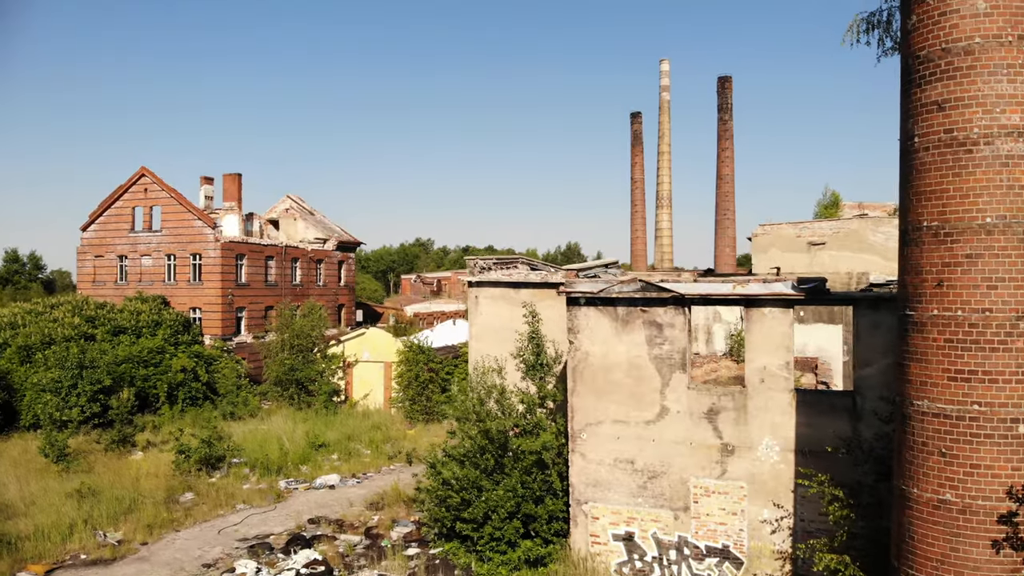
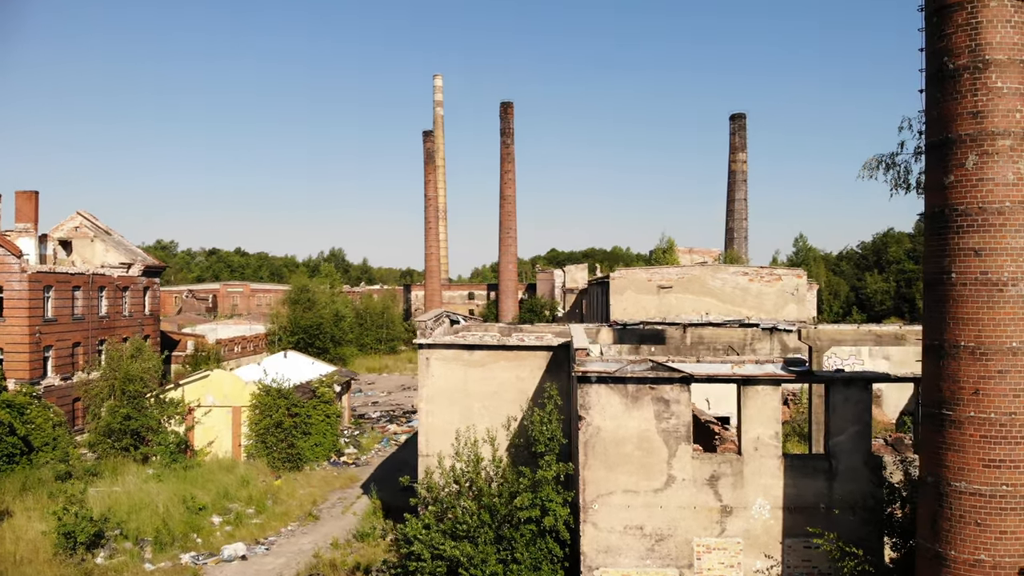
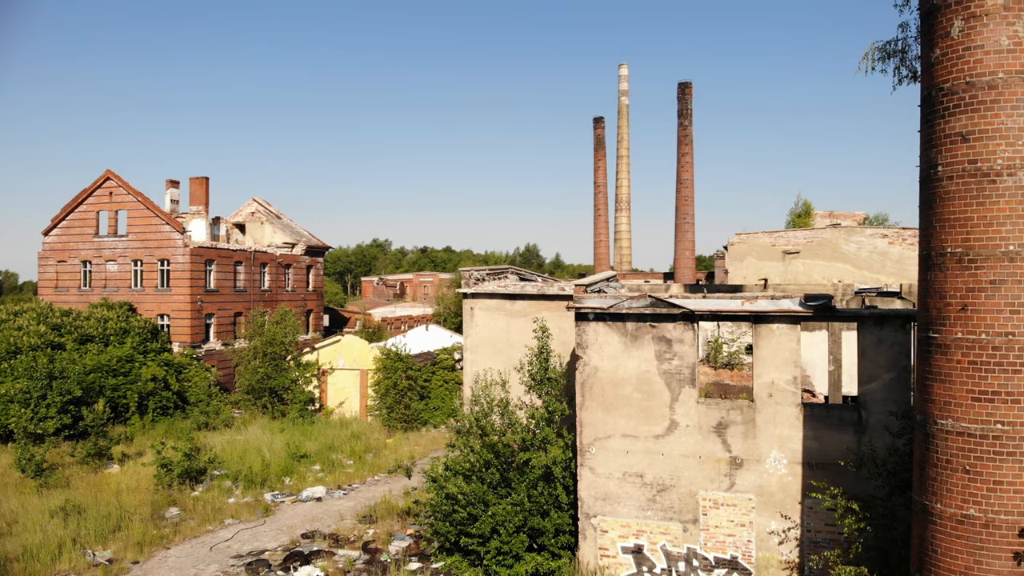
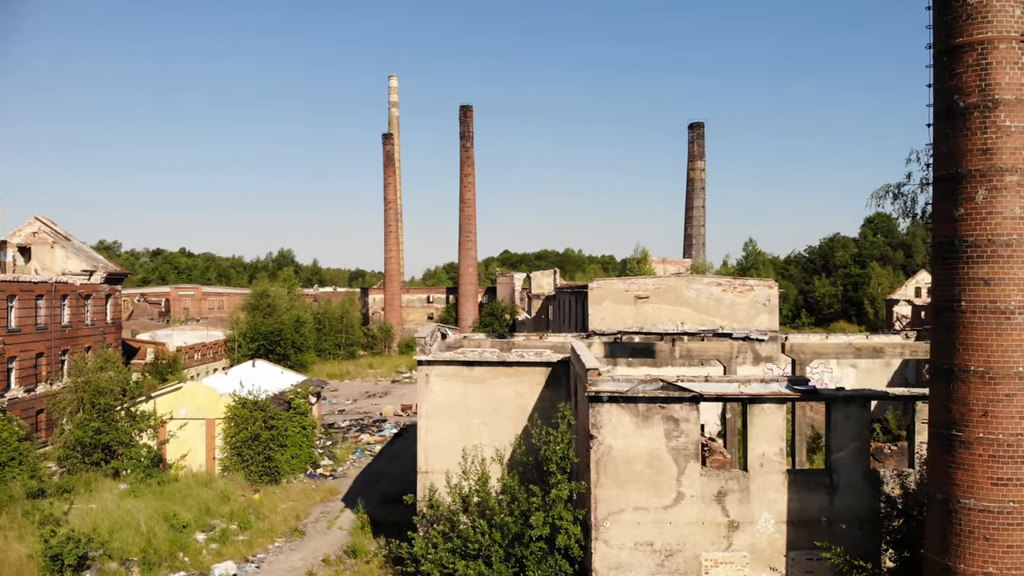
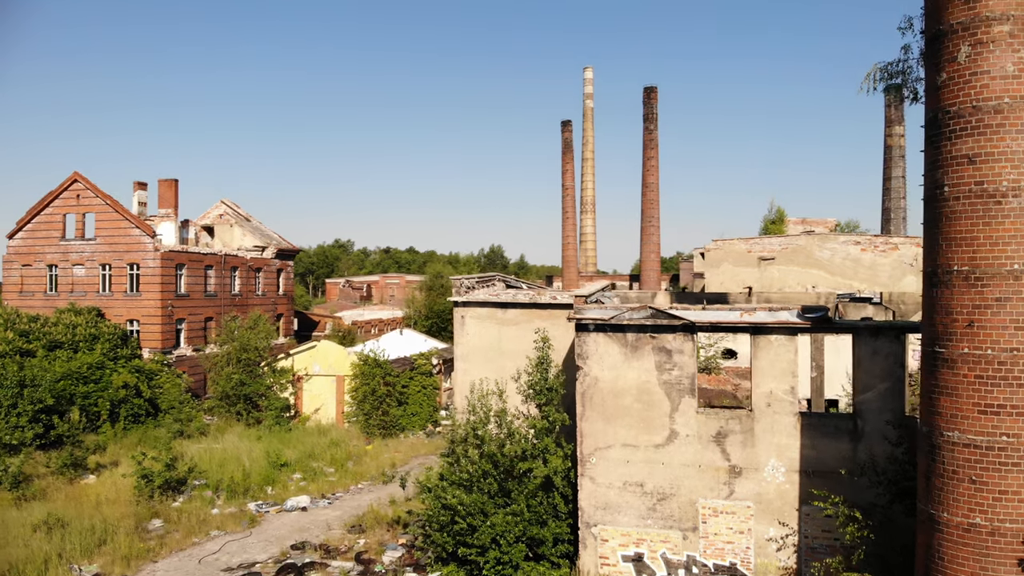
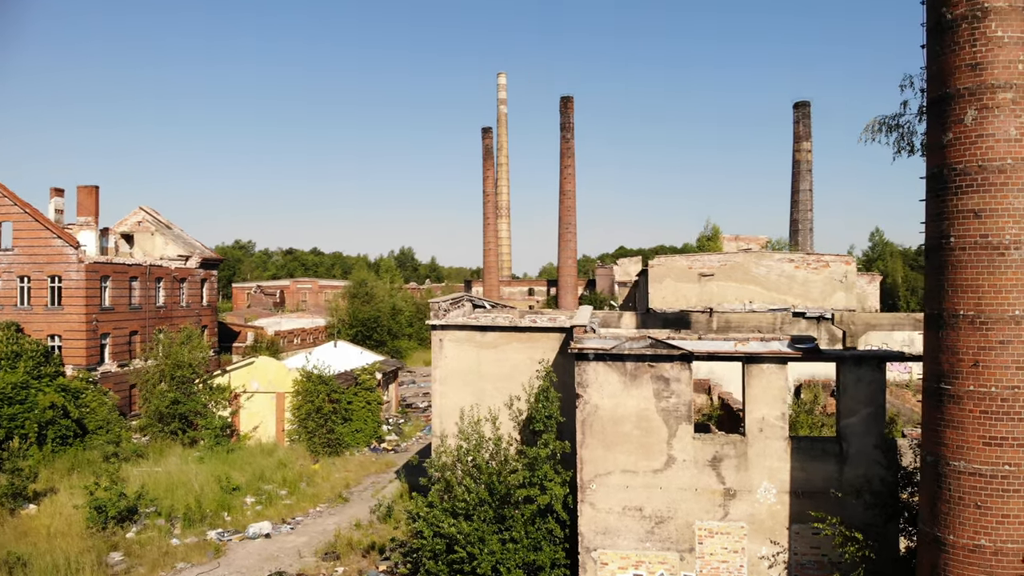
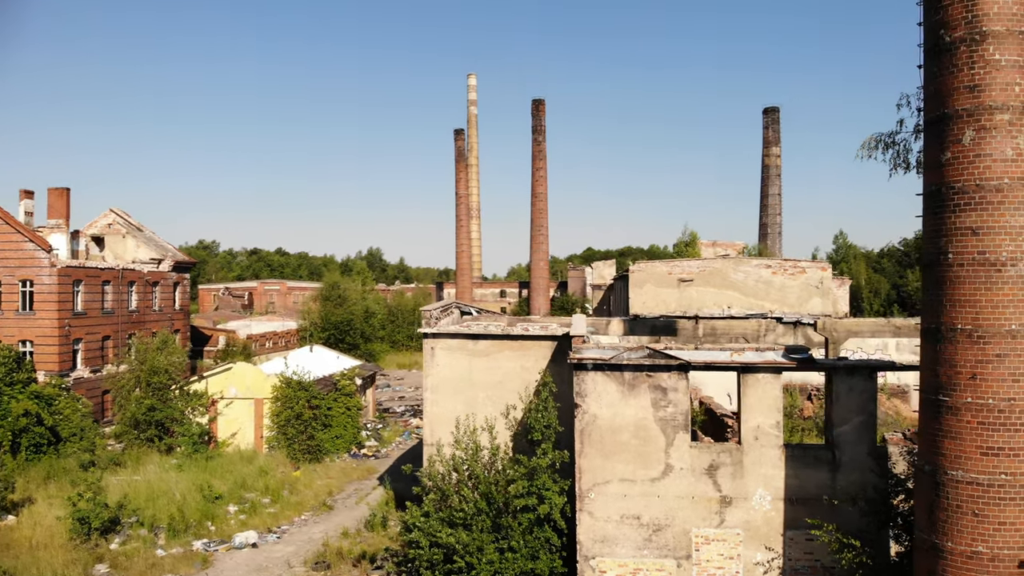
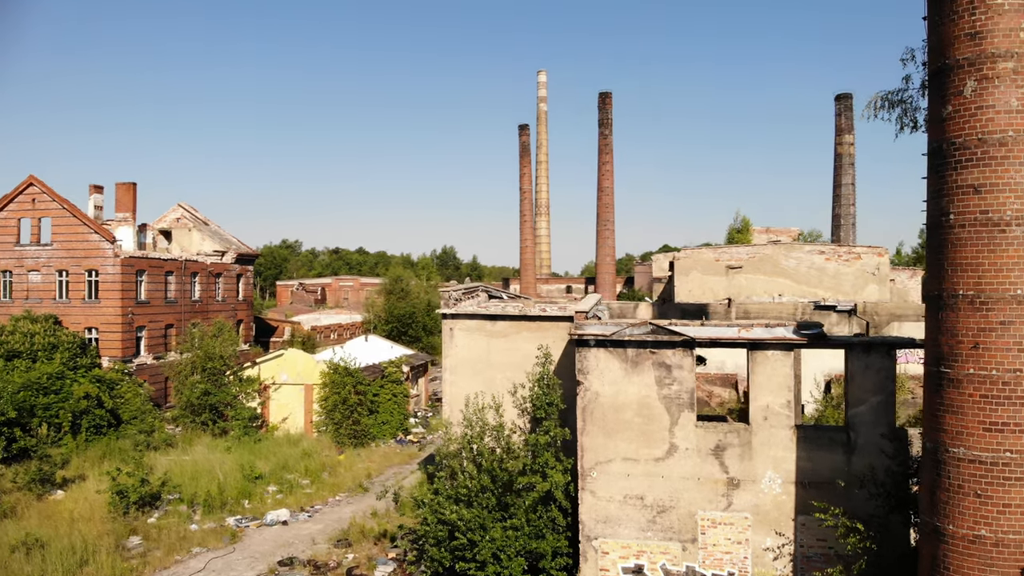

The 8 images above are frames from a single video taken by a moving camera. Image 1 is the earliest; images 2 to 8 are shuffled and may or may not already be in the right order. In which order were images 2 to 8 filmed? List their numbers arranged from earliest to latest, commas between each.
3, 5, 8, 6, 7, 2, 4
